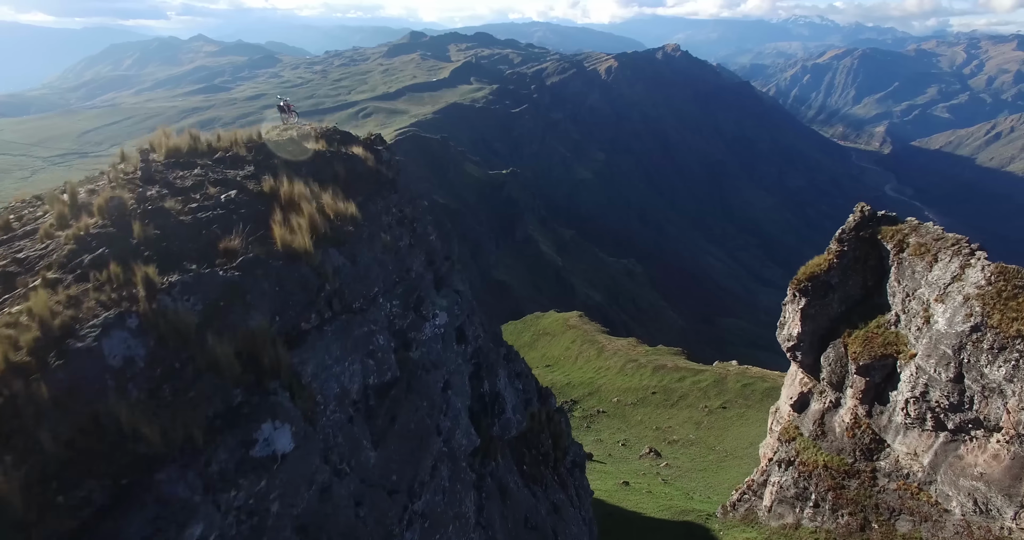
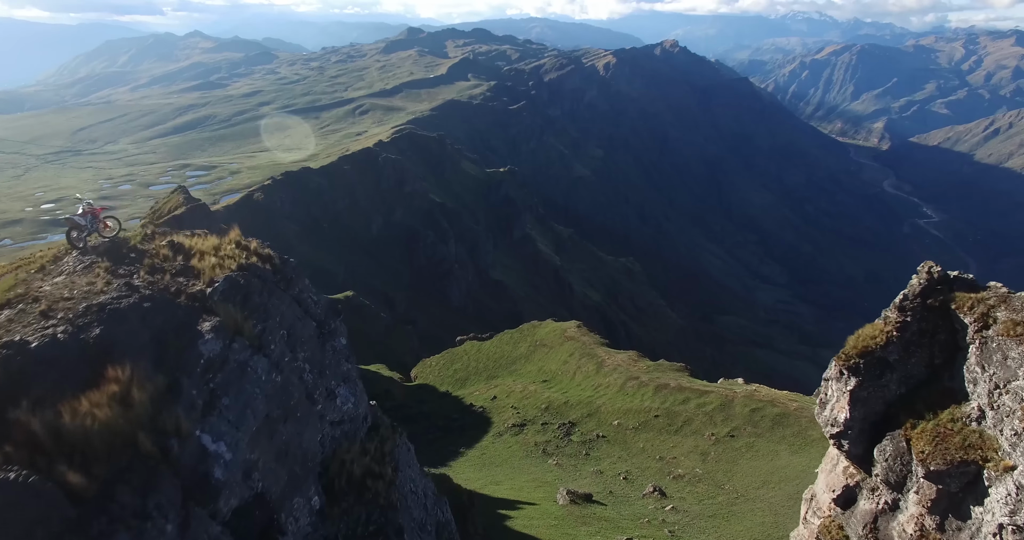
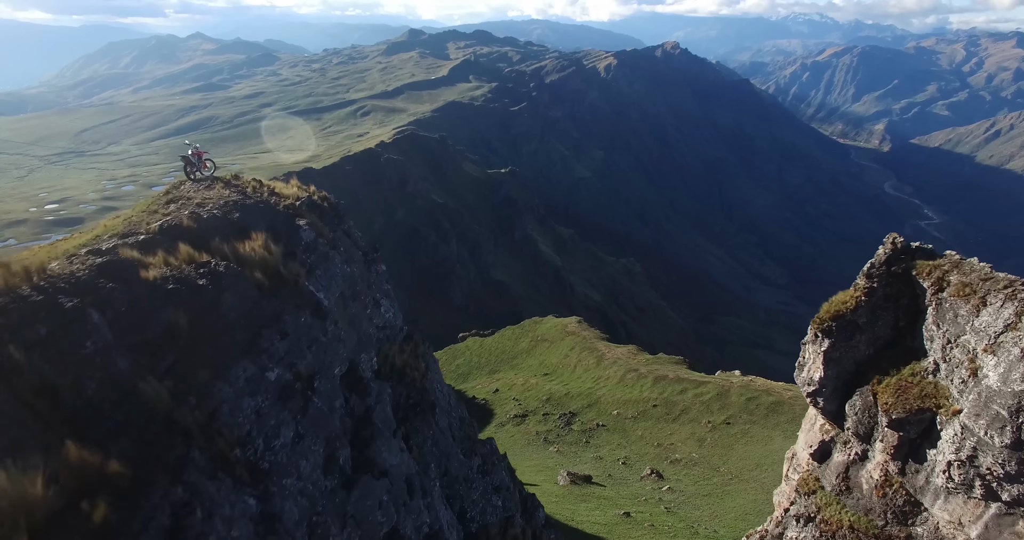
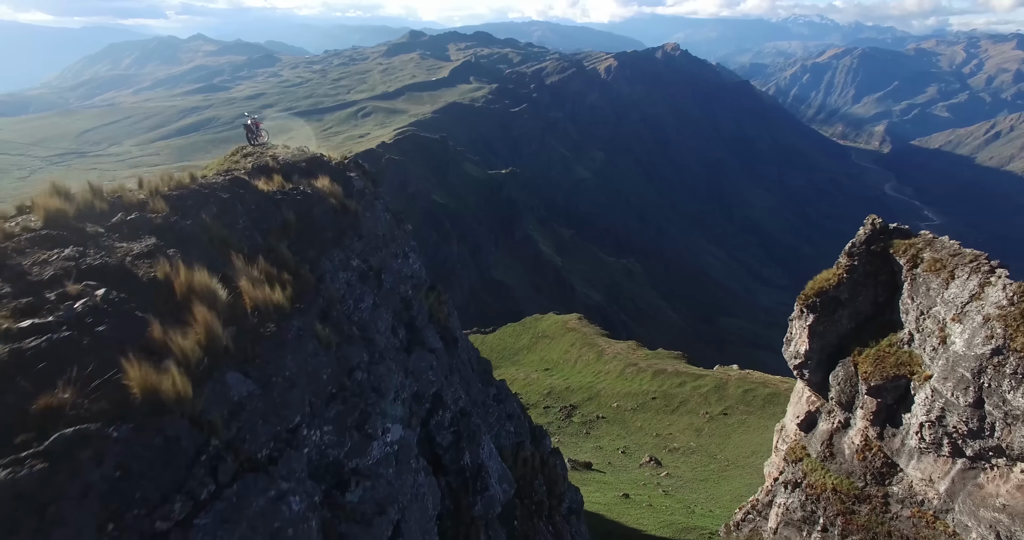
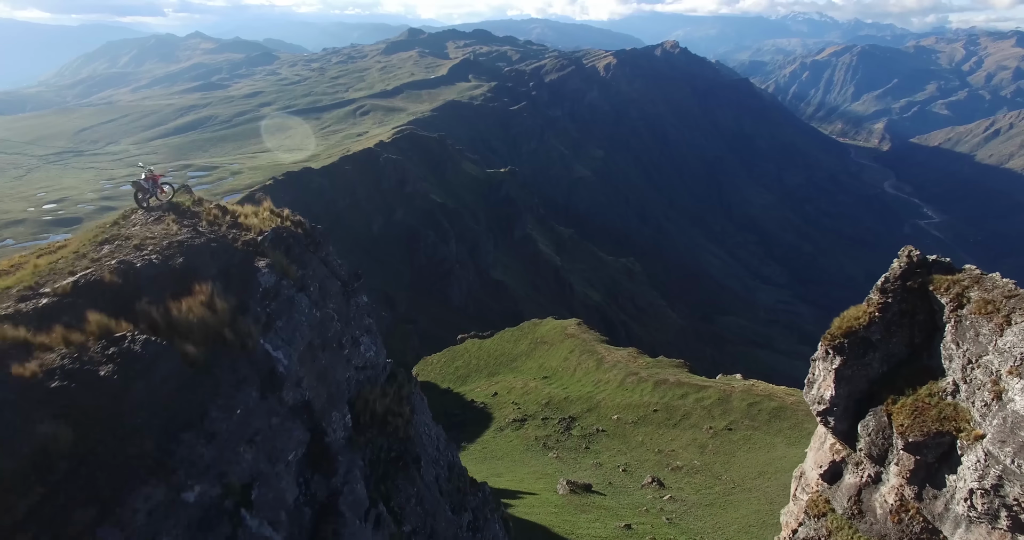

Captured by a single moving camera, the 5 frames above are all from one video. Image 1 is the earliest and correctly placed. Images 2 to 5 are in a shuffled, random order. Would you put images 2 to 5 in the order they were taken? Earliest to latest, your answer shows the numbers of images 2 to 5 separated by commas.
4, 3, 5, 2
